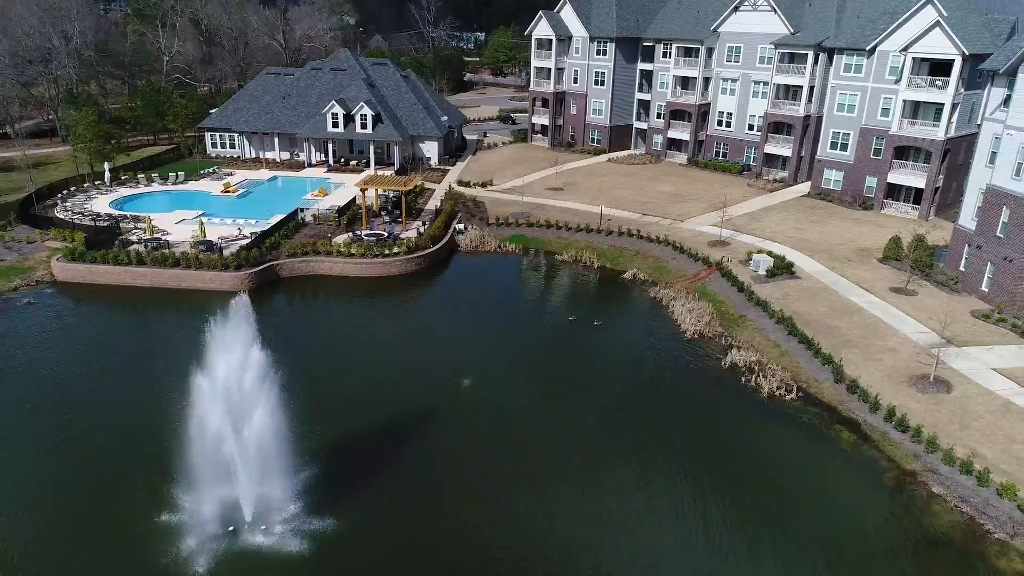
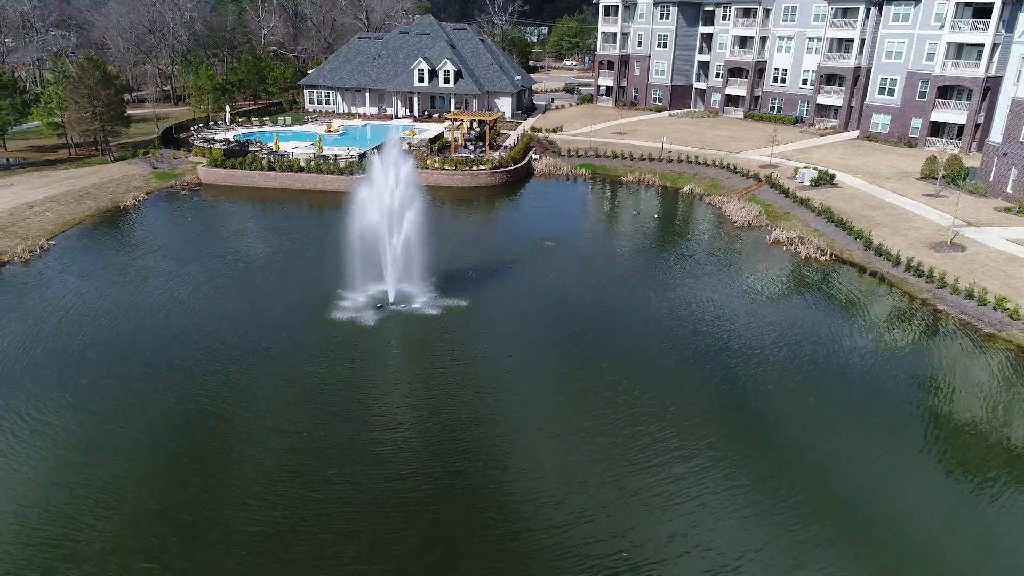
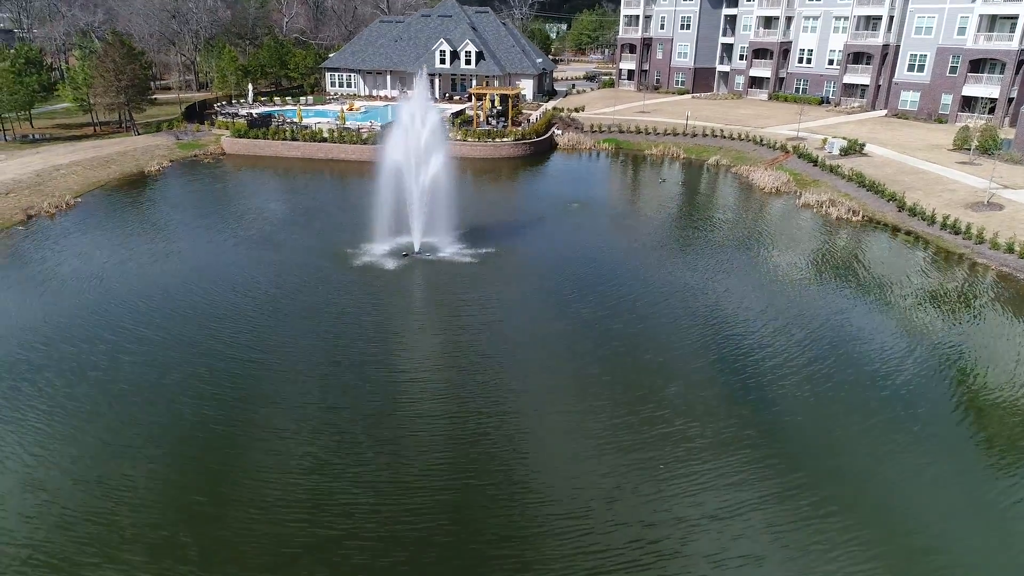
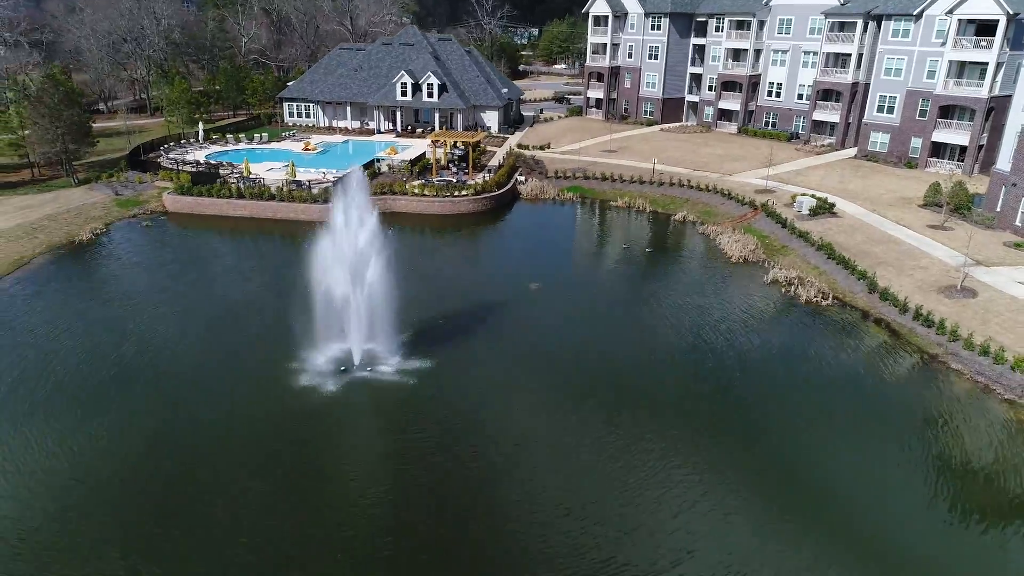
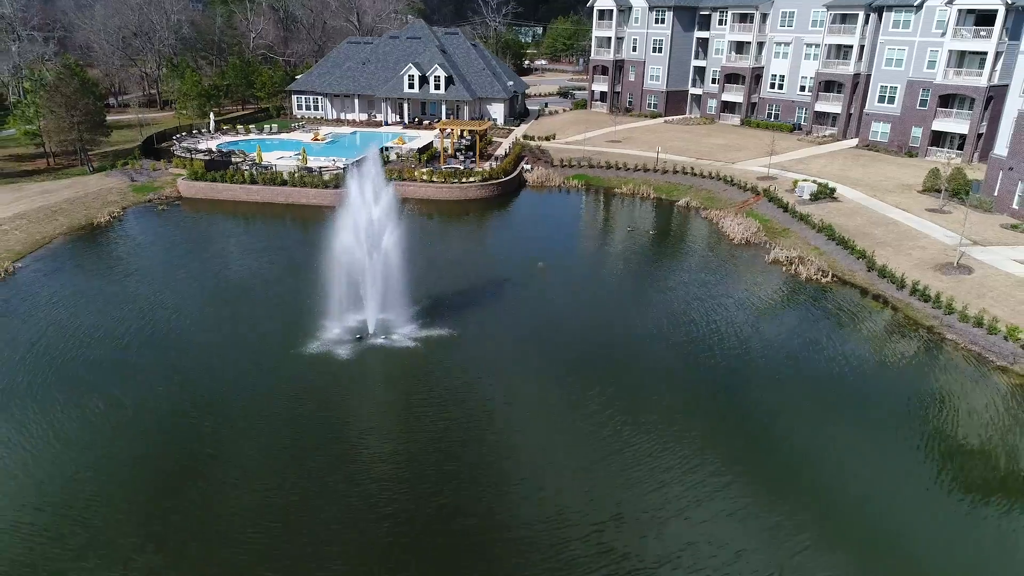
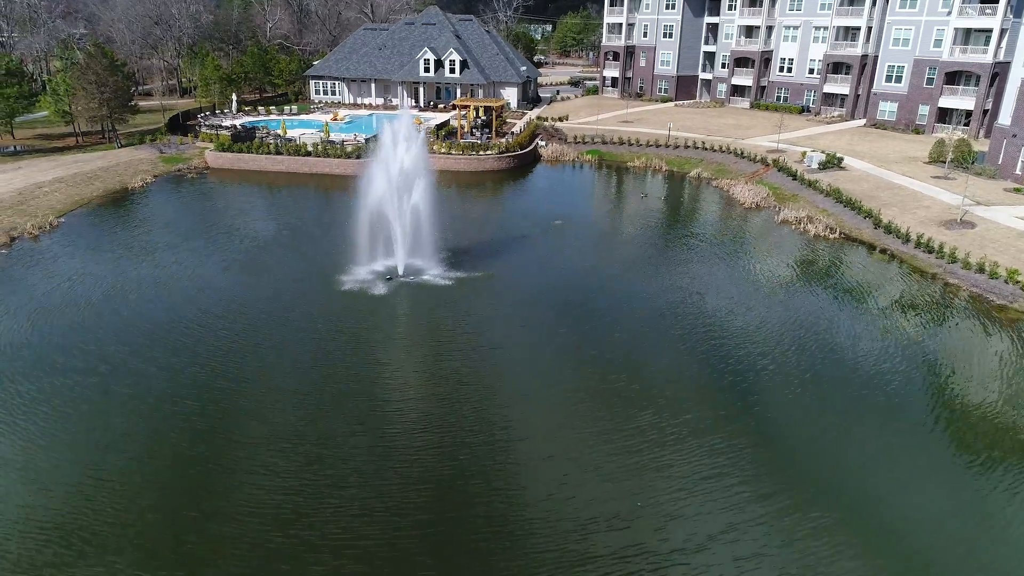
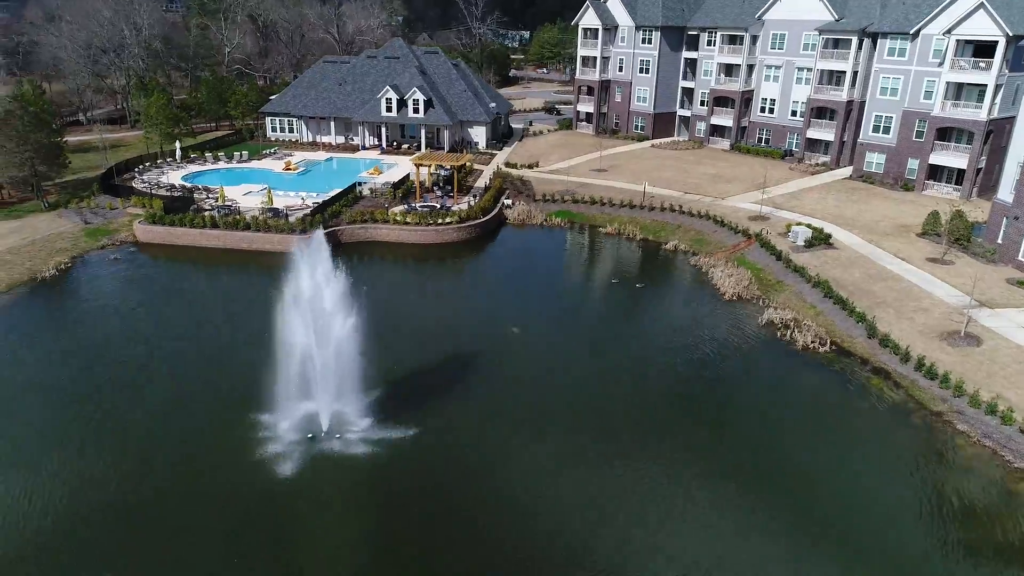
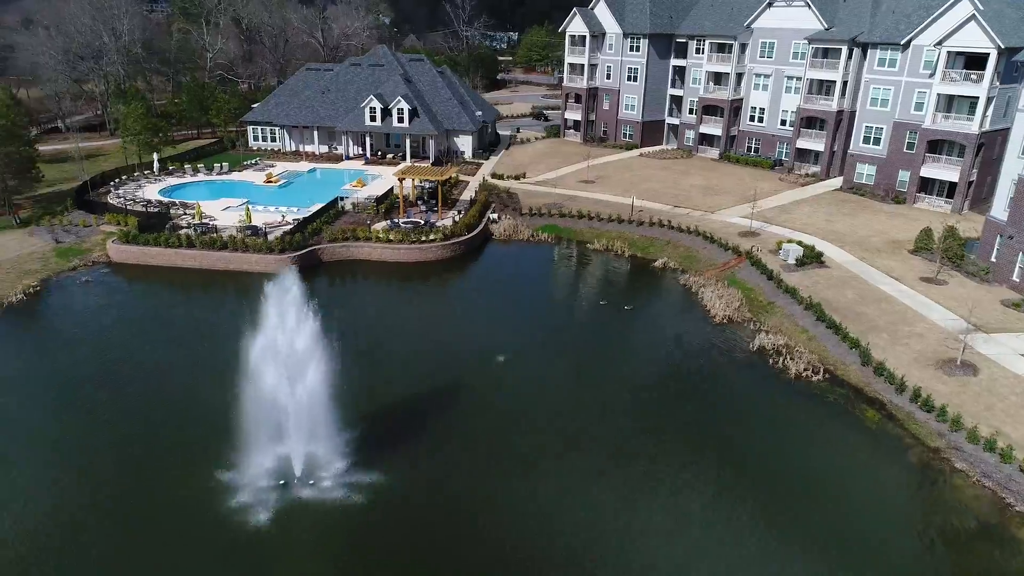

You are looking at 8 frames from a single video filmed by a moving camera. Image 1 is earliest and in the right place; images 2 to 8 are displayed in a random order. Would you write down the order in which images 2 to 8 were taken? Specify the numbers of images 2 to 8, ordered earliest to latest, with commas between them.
8, 7, 4, 5, 2, 6, 3
